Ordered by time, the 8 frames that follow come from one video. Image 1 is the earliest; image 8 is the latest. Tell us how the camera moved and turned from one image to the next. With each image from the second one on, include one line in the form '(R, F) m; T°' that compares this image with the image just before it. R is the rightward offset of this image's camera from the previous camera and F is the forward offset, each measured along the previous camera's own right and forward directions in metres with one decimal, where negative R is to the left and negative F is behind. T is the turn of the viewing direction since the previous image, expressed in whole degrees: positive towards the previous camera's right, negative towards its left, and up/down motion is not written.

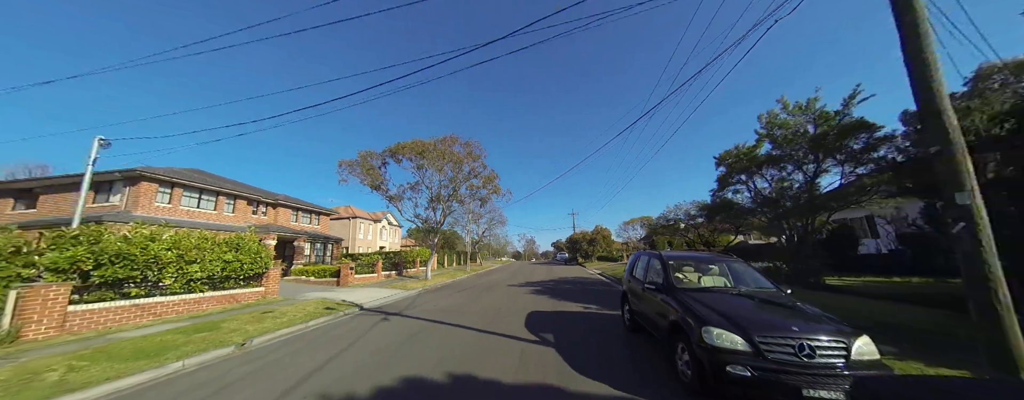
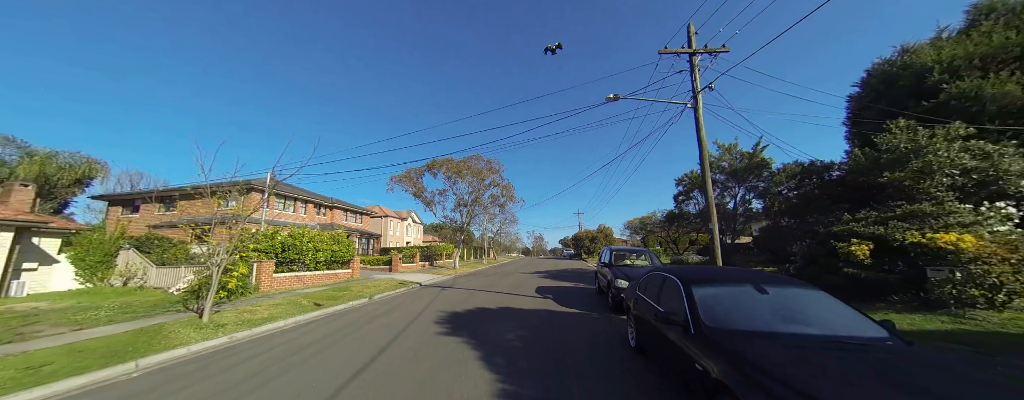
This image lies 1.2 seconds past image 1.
(-0.2, -5.2) m; -2°
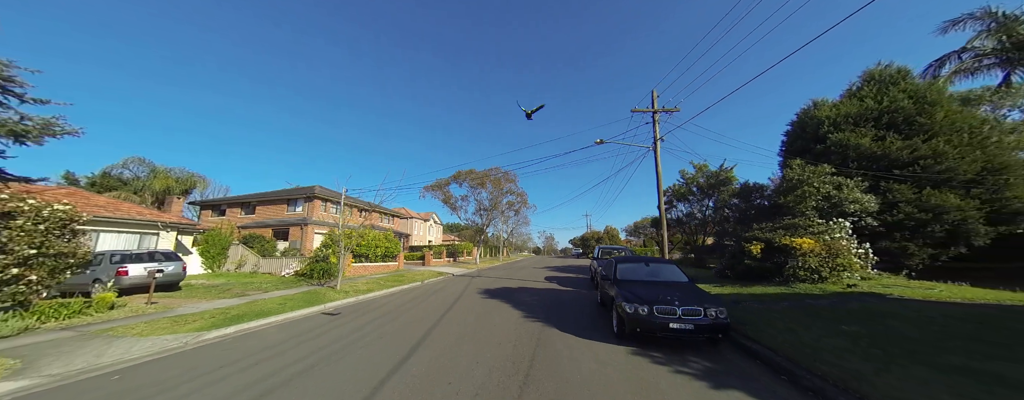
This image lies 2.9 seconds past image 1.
(-0.2, -4.3) m; -2°
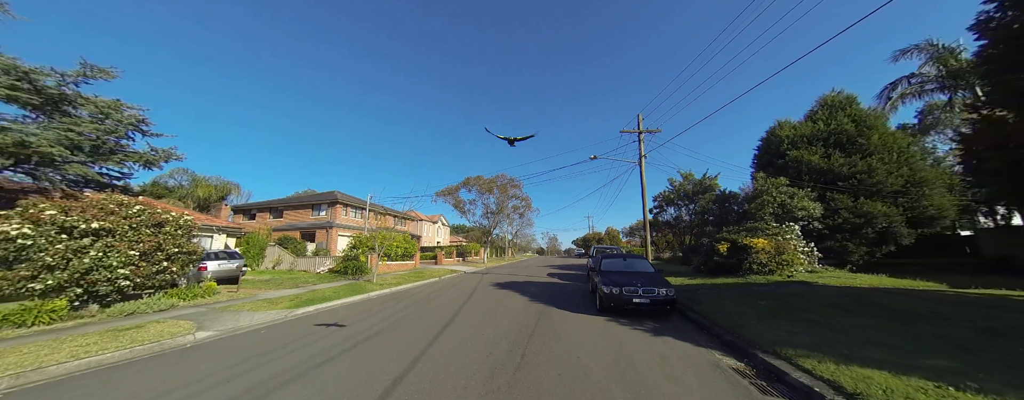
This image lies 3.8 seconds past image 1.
(-0.2, -2.4) m; -1°
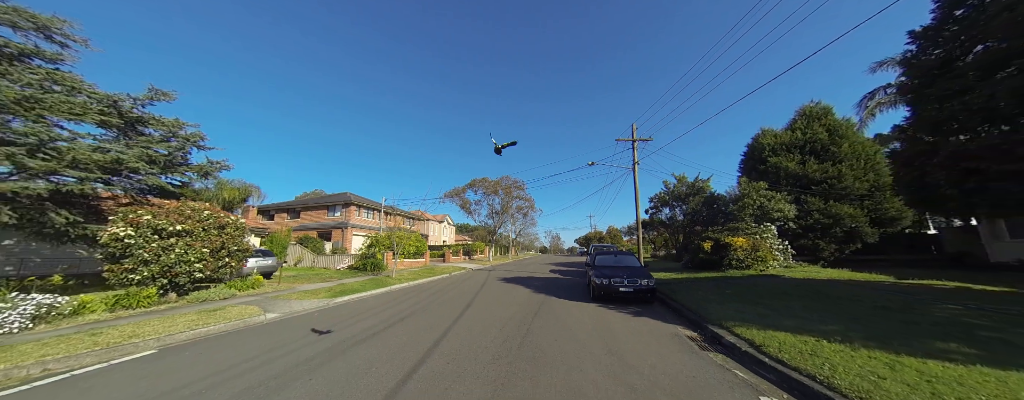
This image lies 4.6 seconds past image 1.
(-0.1, -1.6) m; -1°
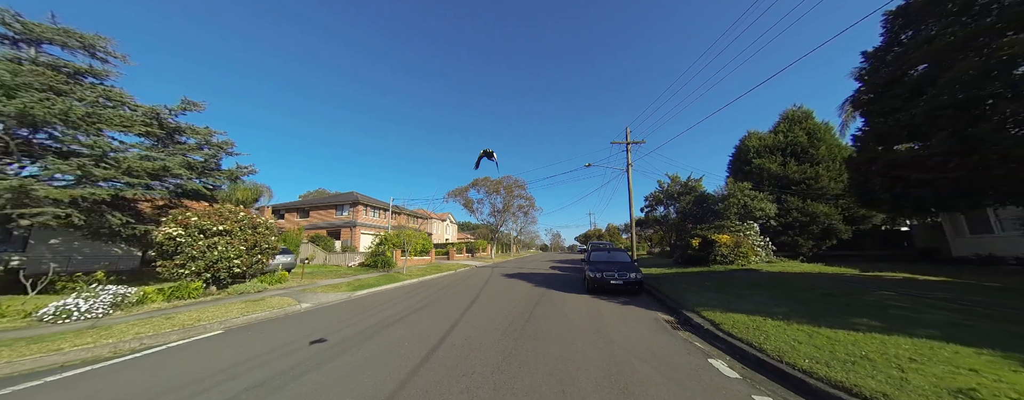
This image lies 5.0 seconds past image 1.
(-0.1, -1.2) m; 0°
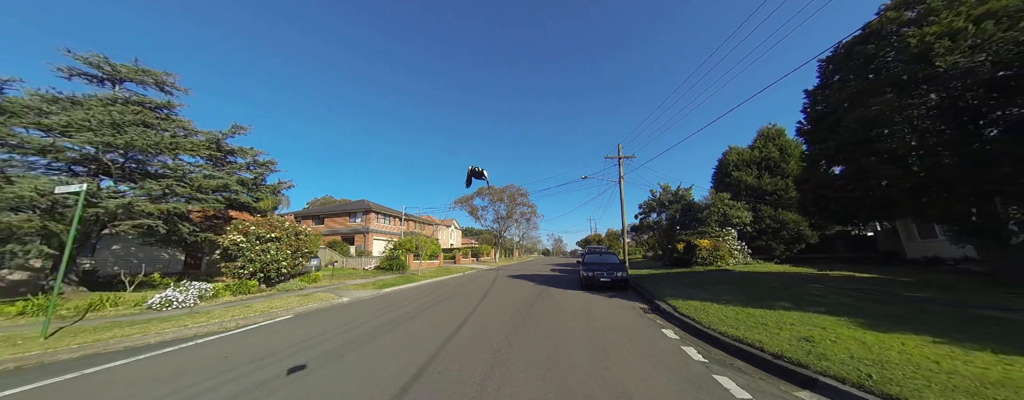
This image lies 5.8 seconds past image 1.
(-0.1, -2.0) m; 0°
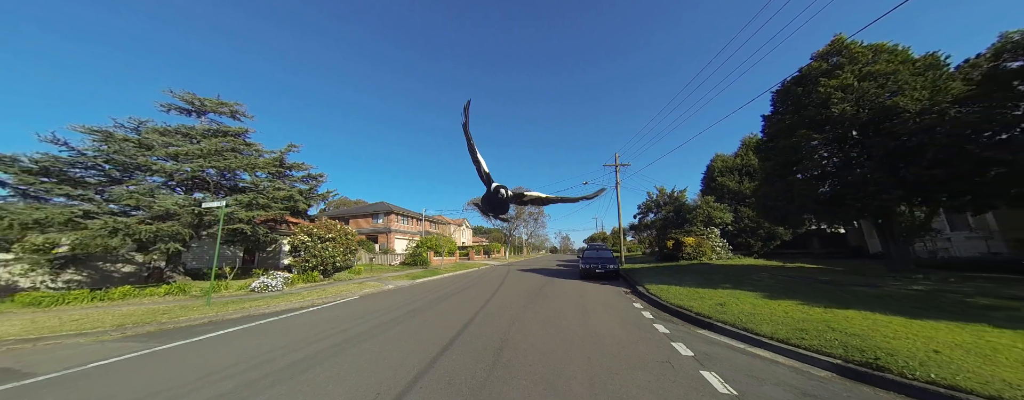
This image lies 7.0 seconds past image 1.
(-0.2, -2.7) m; -2°
